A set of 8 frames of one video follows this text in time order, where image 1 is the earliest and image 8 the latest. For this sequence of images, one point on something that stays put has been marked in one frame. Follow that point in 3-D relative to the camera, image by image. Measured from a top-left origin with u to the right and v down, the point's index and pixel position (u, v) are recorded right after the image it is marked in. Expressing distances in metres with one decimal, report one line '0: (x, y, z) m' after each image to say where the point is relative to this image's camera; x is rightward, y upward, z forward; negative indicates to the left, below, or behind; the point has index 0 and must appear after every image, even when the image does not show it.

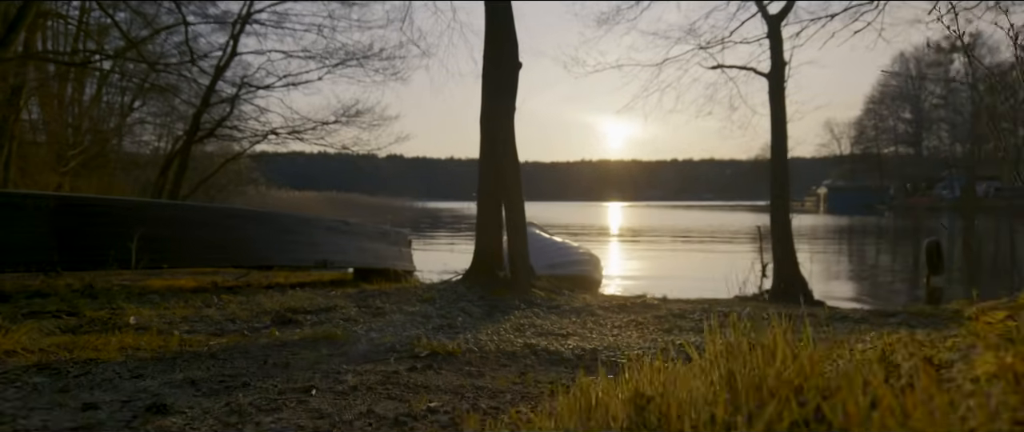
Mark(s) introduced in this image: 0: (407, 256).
0: (-2.1, -0.8, +17.5) m
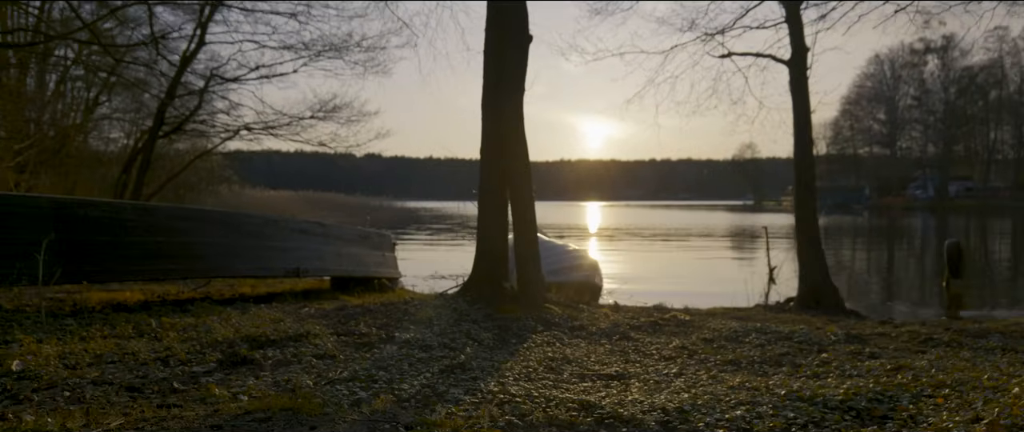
0: (-2.1, -0.8, +15.5) m
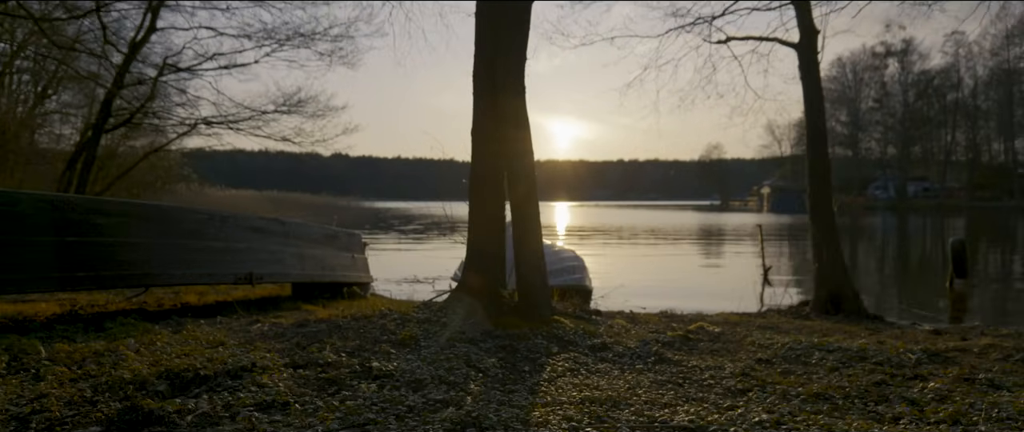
0: (-2.3, -0.7, +13.6) m
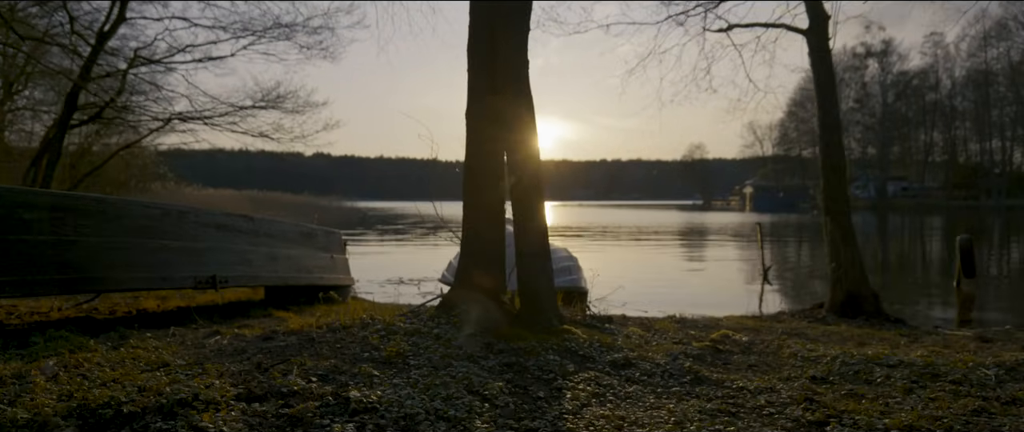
0: (-2.4, -0.7, +12.4) m
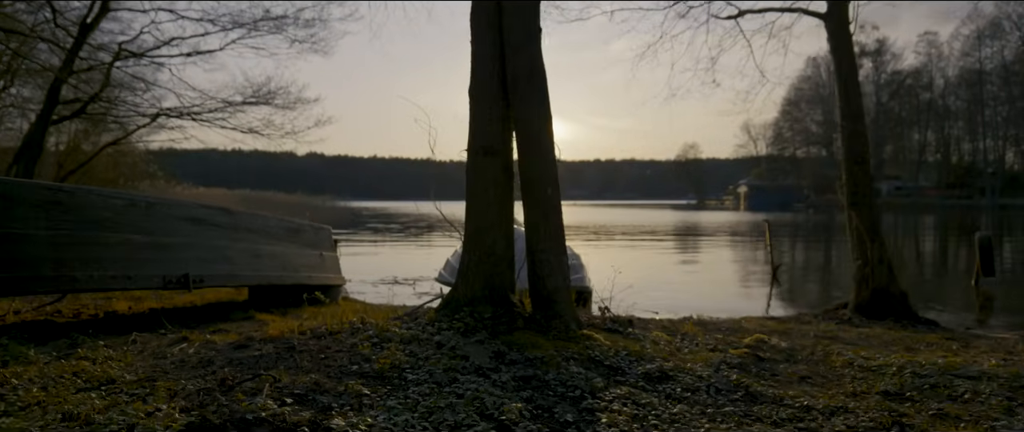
0: (-2.4, -0.6, +11.5) m
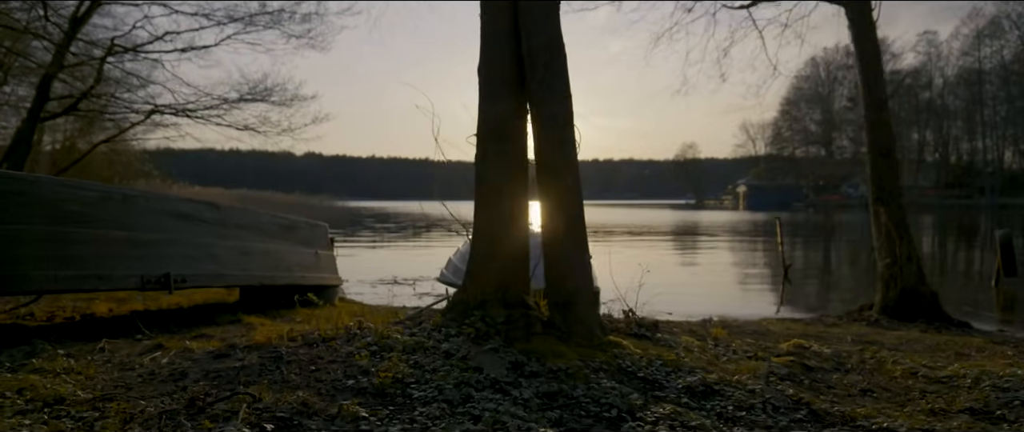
0: (-2.3, -0.5, +10.8) m
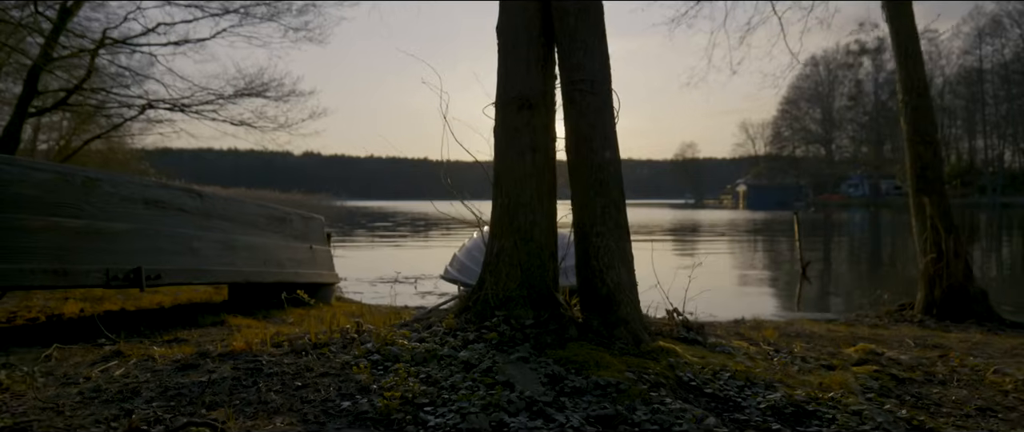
0: (-2.1, -0.4, +9.9) m
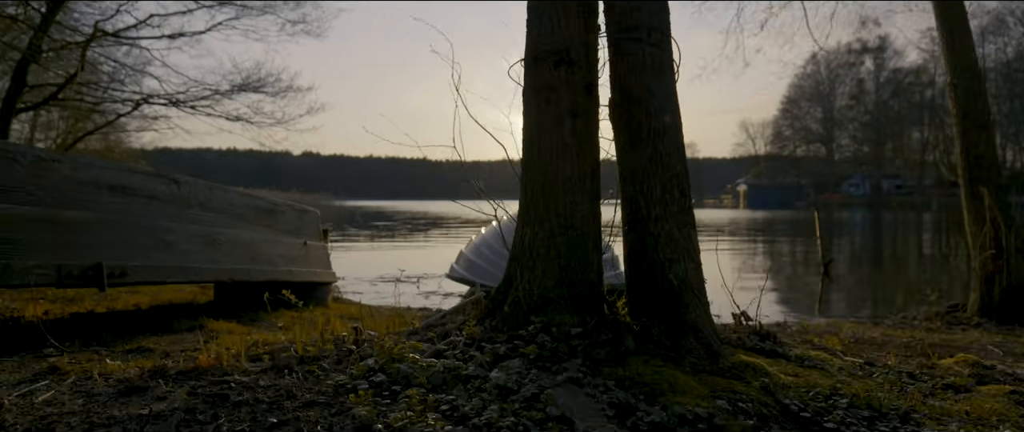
0: (-1.9, -0.4, +8.9) m
